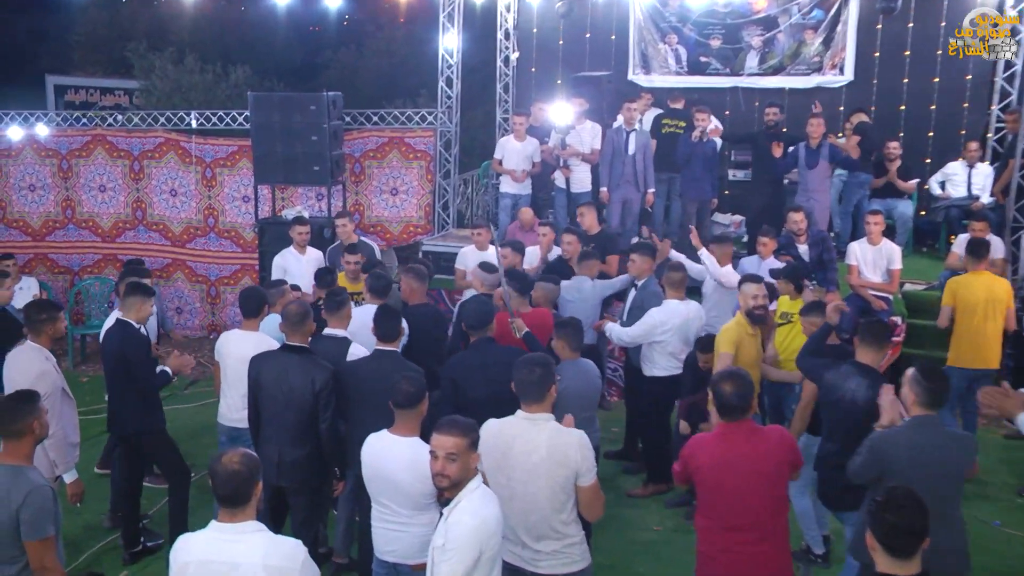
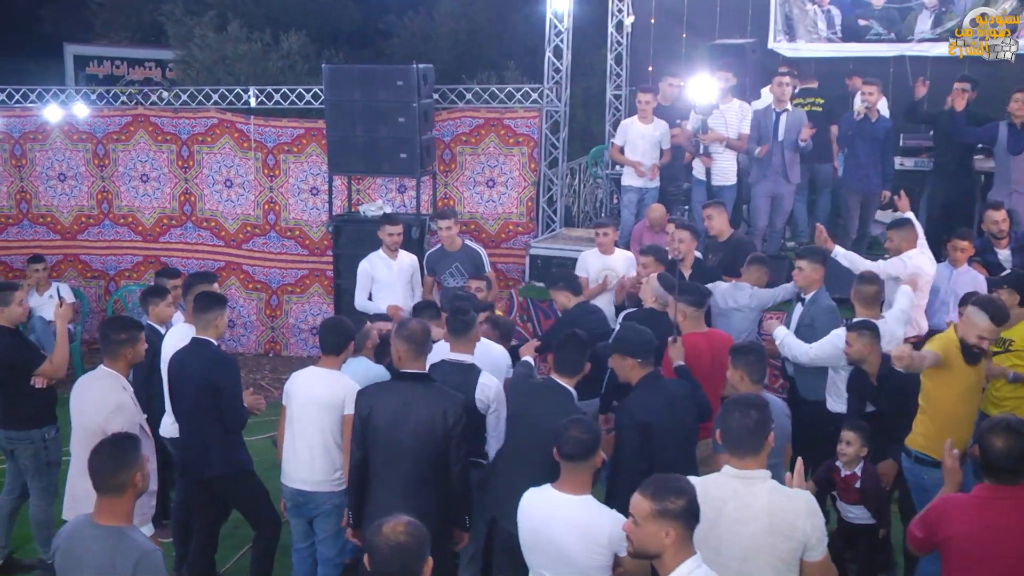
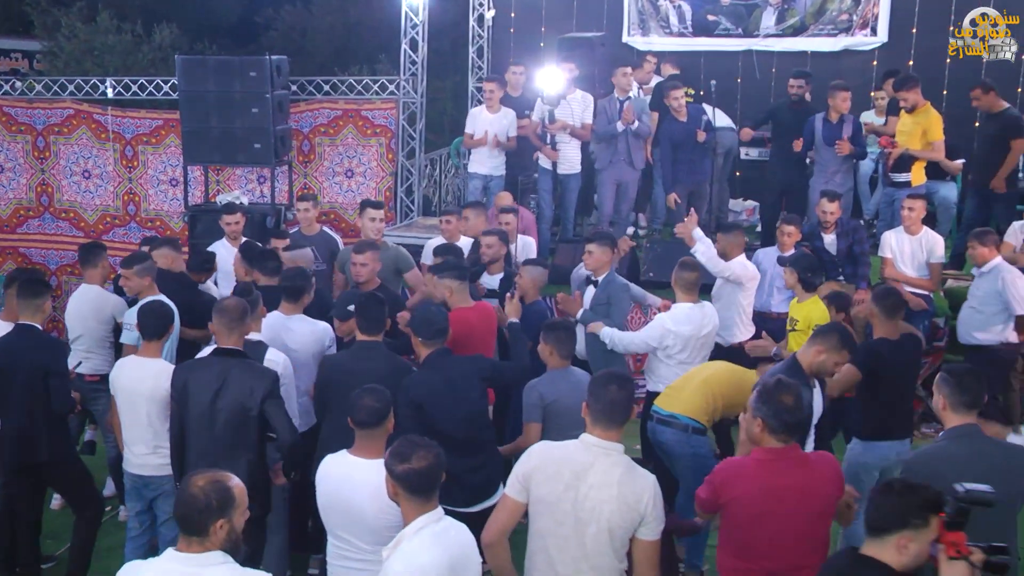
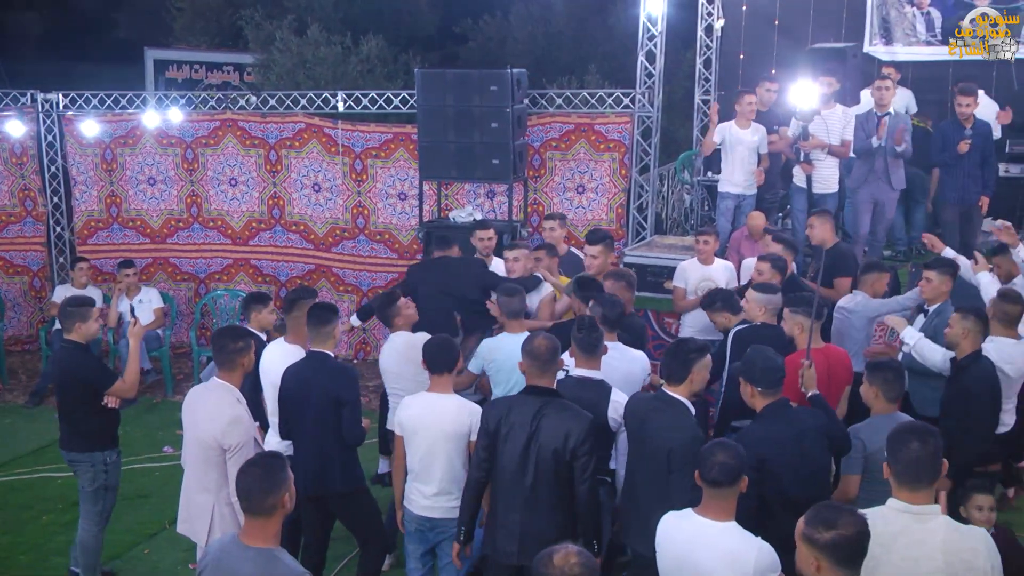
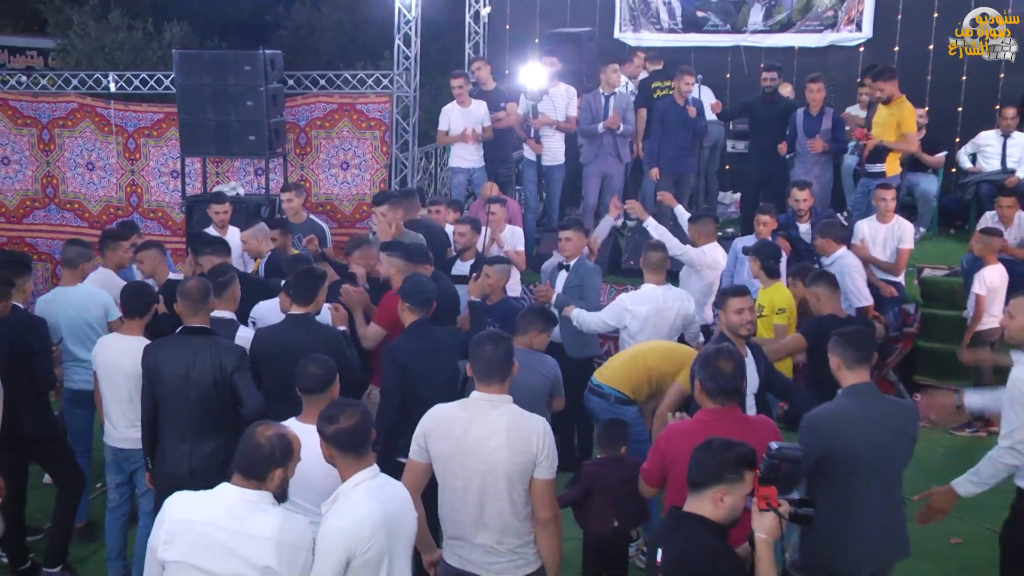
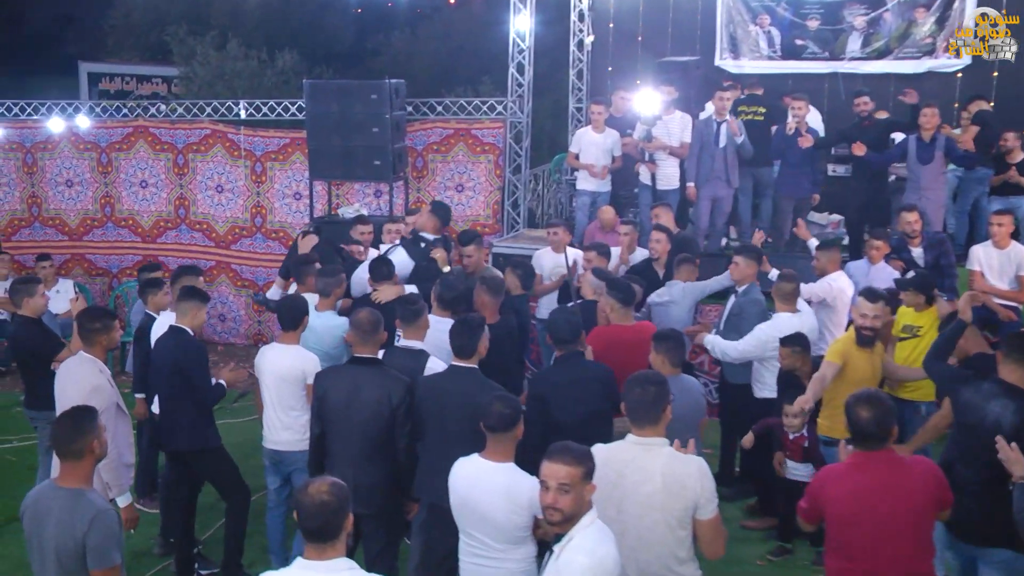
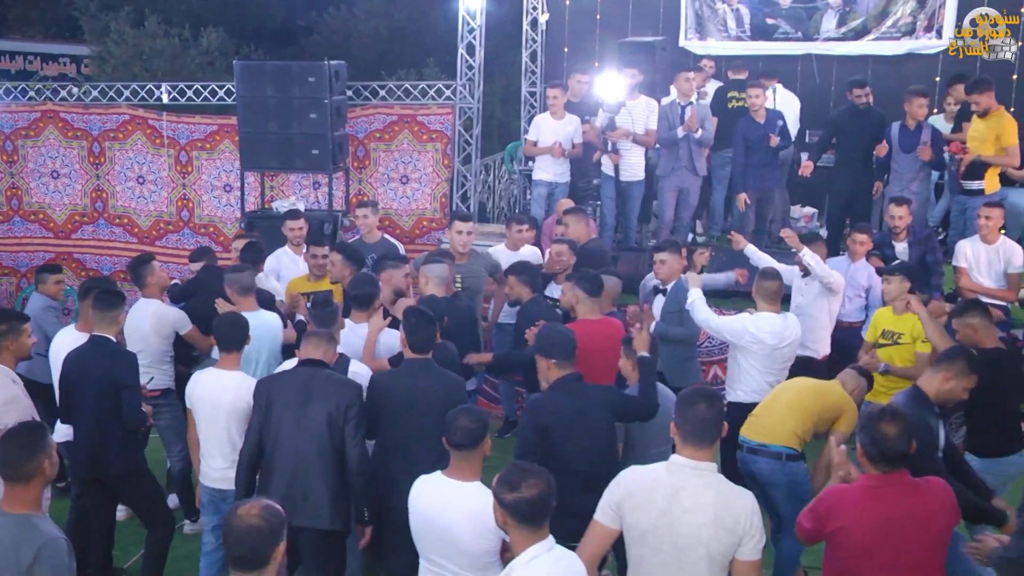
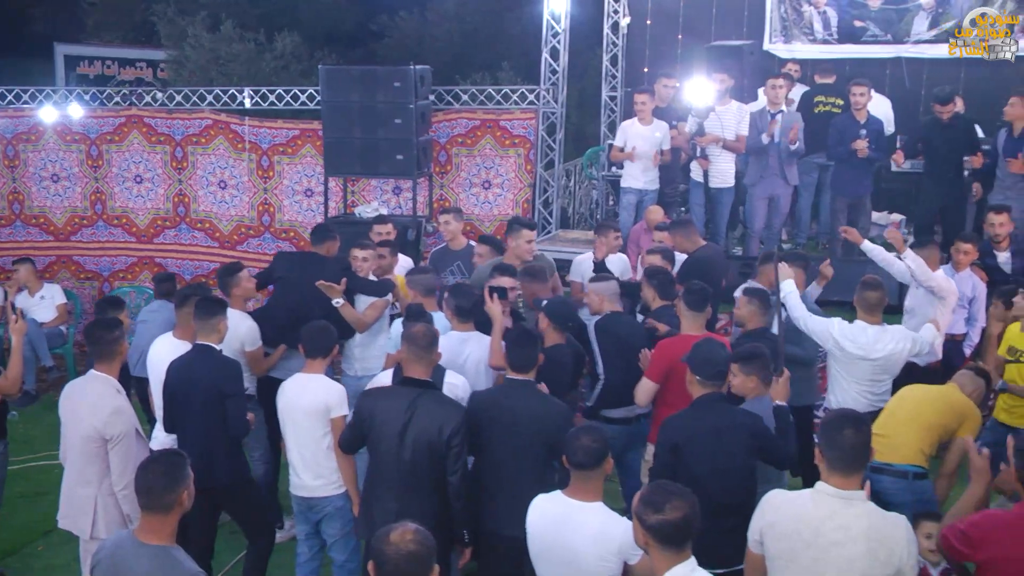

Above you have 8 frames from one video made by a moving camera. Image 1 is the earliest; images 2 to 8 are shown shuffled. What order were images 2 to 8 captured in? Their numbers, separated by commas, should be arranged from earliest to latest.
6, 2, 4, 8, 7, 3, 5
